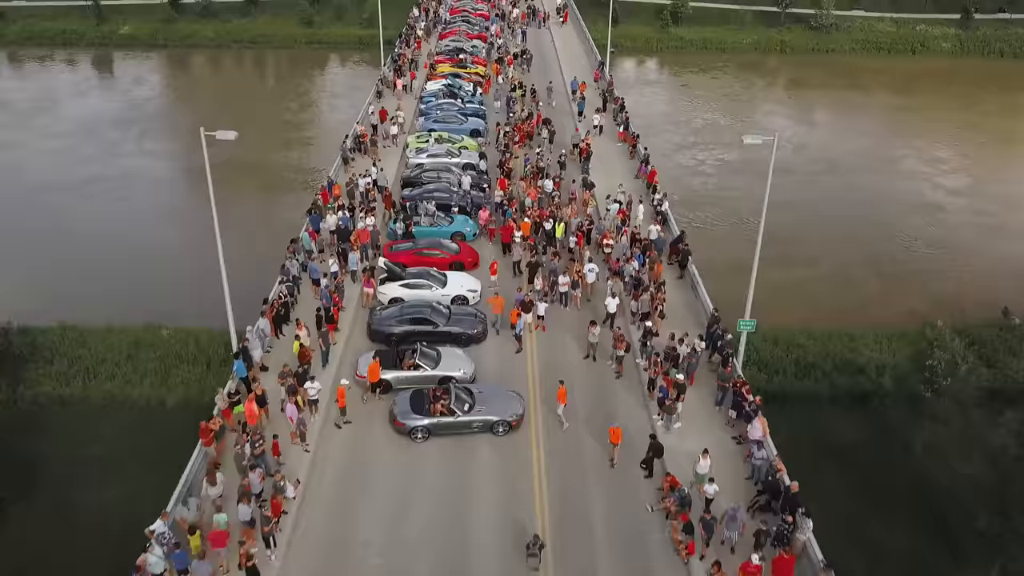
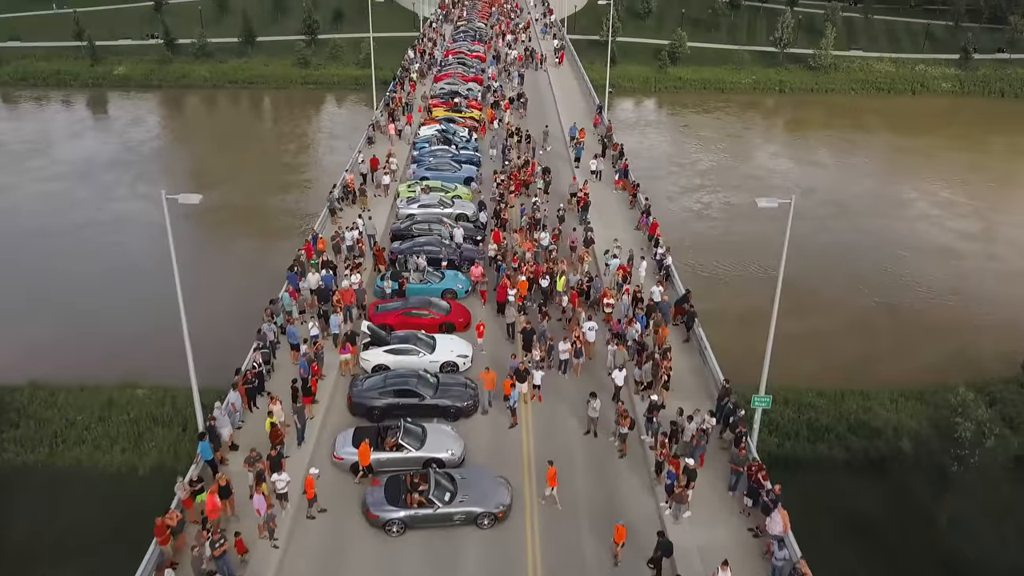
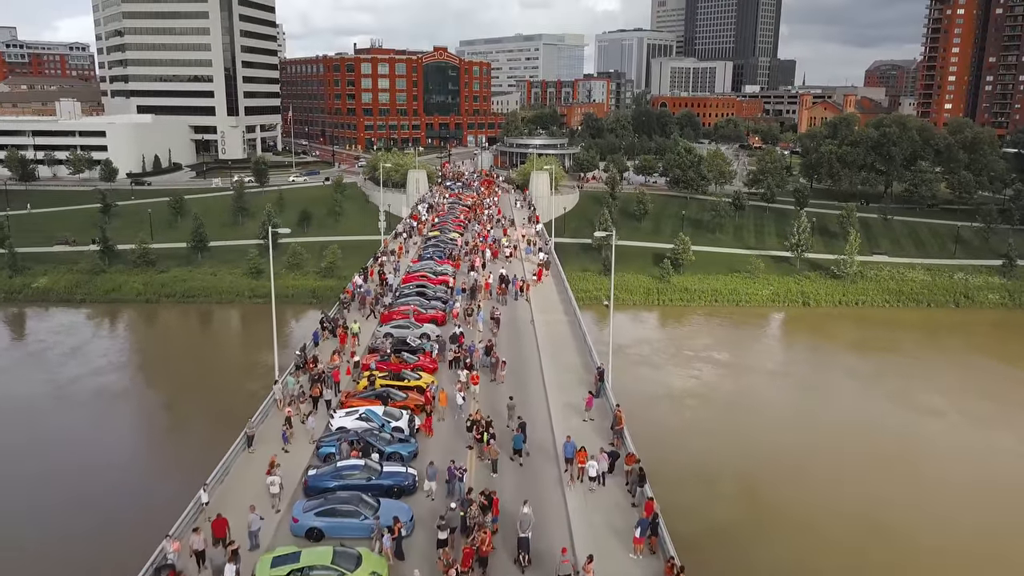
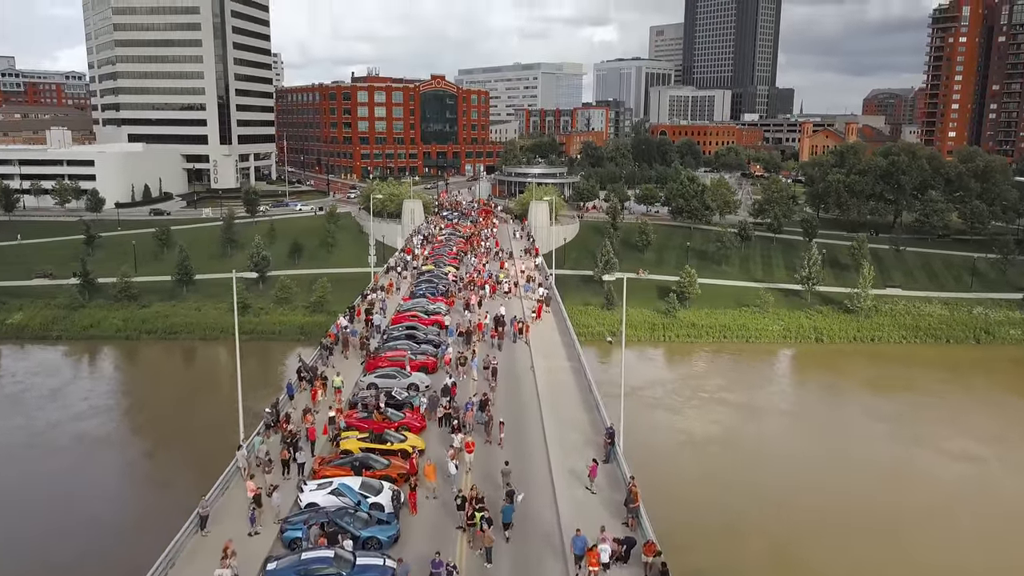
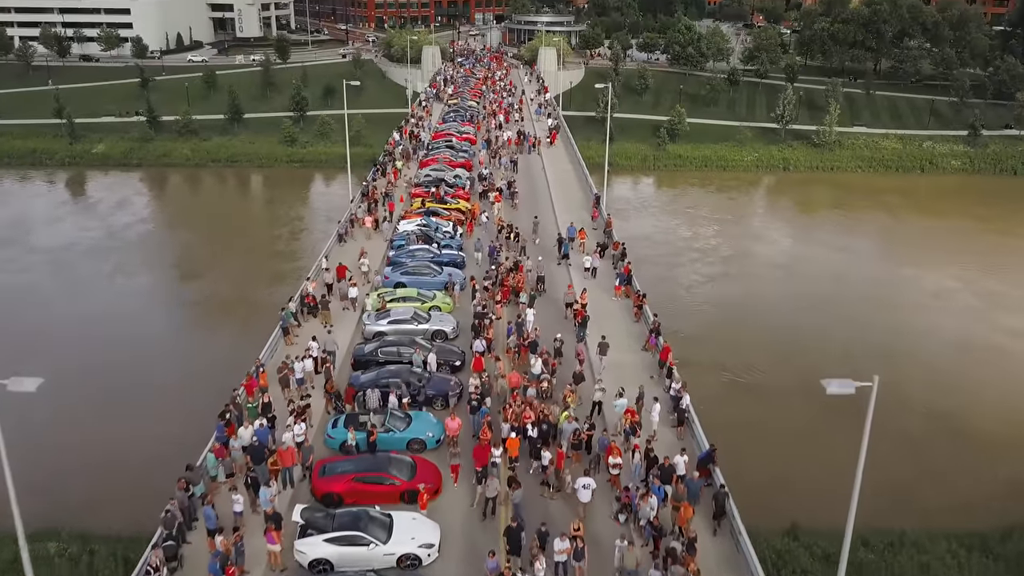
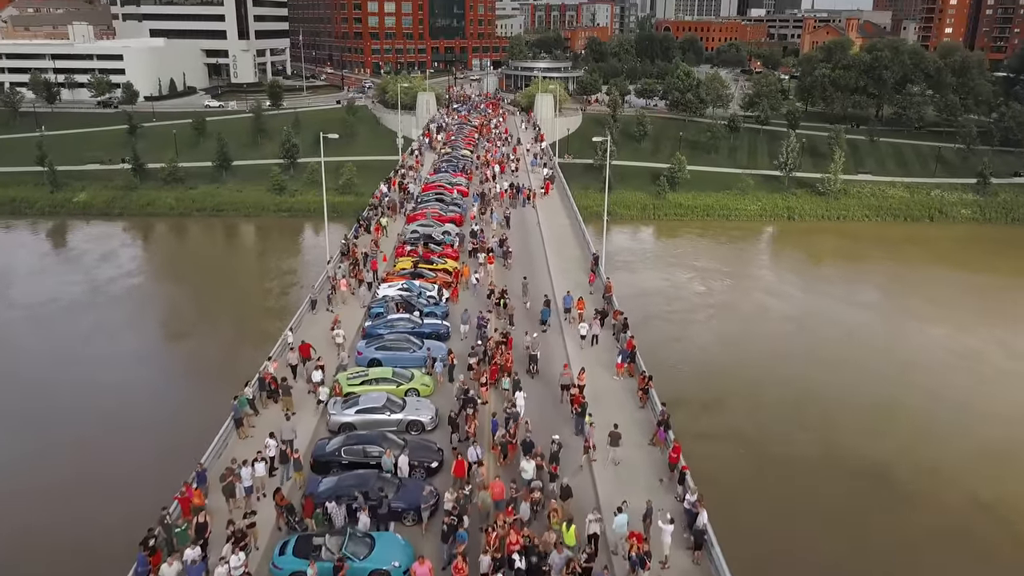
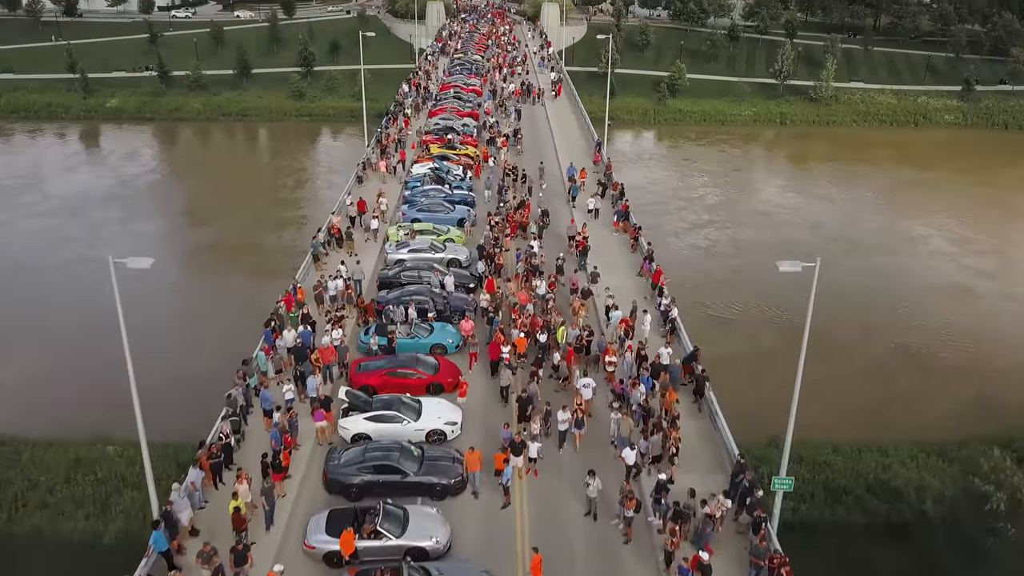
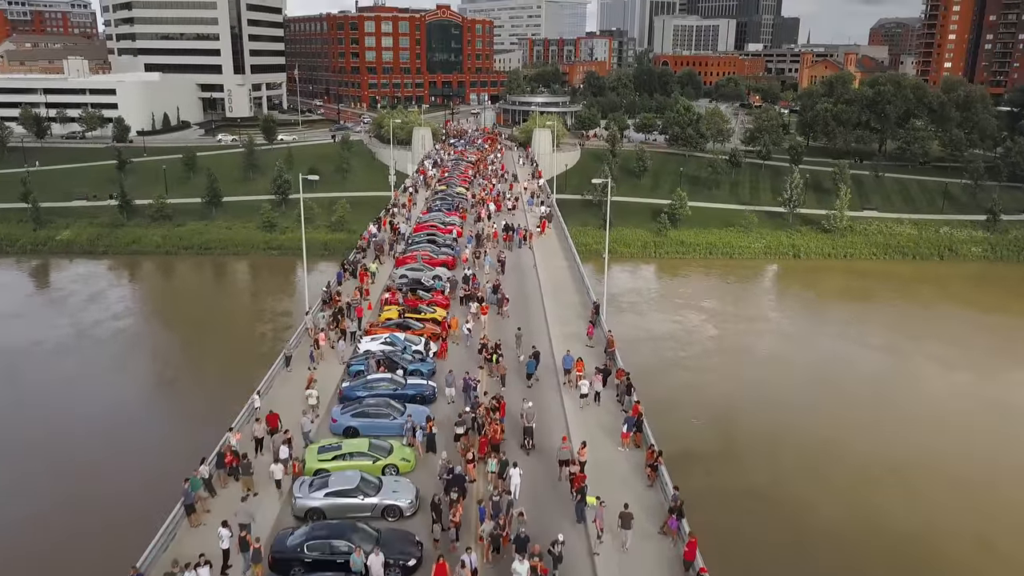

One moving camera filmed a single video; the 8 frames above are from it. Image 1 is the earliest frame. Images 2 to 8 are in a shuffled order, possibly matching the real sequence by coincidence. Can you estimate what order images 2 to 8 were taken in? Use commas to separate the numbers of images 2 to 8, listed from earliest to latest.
2, 7, 5, 6, 8, 3, 4
